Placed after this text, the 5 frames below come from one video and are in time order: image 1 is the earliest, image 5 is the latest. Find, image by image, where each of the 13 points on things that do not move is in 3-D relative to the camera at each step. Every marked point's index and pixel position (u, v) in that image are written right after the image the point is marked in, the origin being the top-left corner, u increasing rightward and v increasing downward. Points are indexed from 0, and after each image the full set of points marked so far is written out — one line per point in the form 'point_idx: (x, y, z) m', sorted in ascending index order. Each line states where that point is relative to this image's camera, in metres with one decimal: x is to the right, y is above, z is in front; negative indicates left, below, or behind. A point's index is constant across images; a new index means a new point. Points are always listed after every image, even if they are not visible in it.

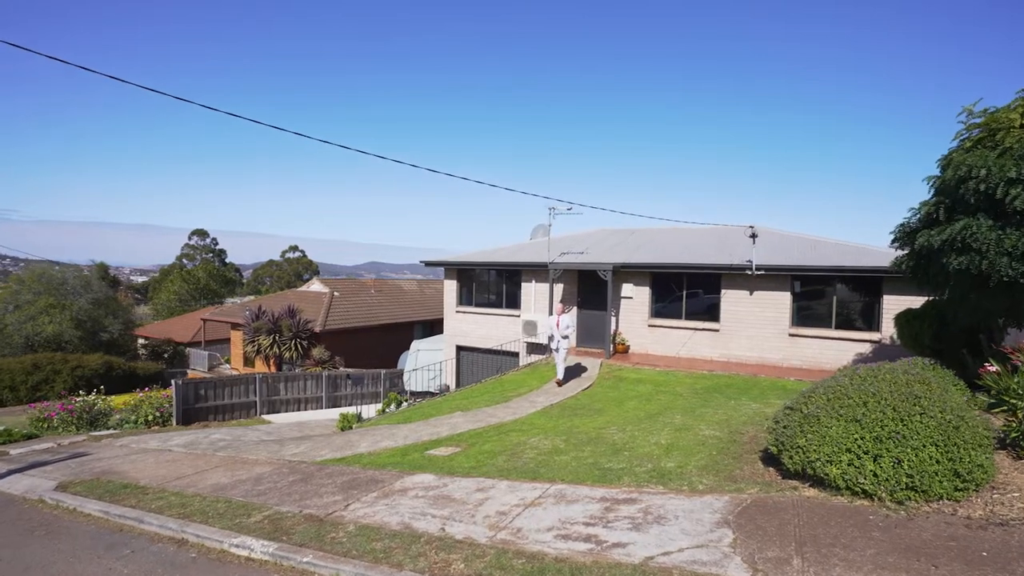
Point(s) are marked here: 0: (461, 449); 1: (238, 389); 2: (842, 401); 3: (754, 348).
0: (-0.7, -2.2, +8.4) m
1: (-6.5, -2.4, +14.6) m
2: (+3.0, -1.0, +5.6) m
3: (+6.6, -1.7, +16.8) m
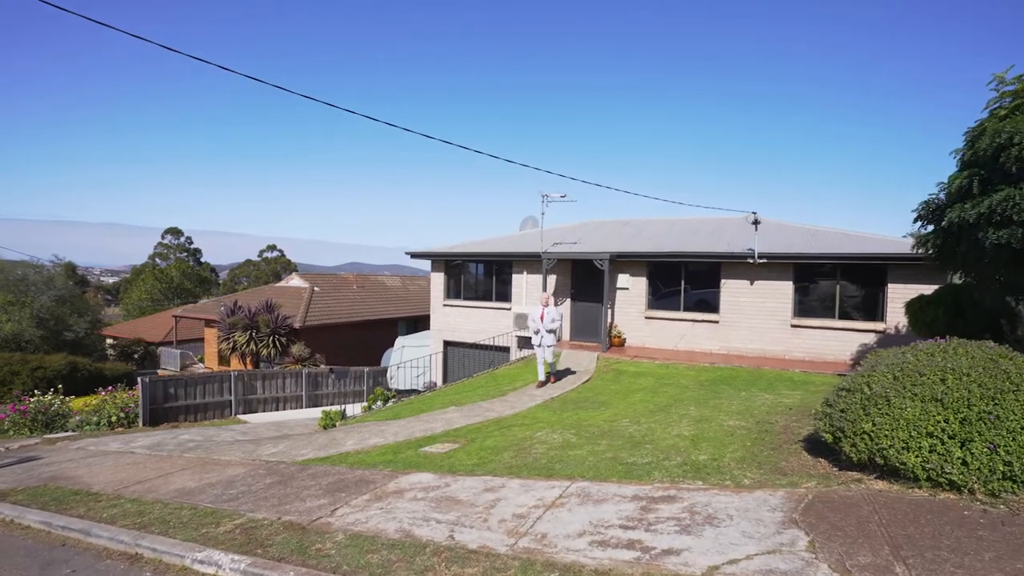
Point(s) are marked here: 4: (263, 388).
0: (-0.7, -1.9, +7.5) m
1: (-6.6, -2.2, +13.5) m
2: (+3.2, -0.7, +4.9) m
3: (+6.4, -1.4, +16.2) m
4: (-6.0, -2.4, +14.7) m
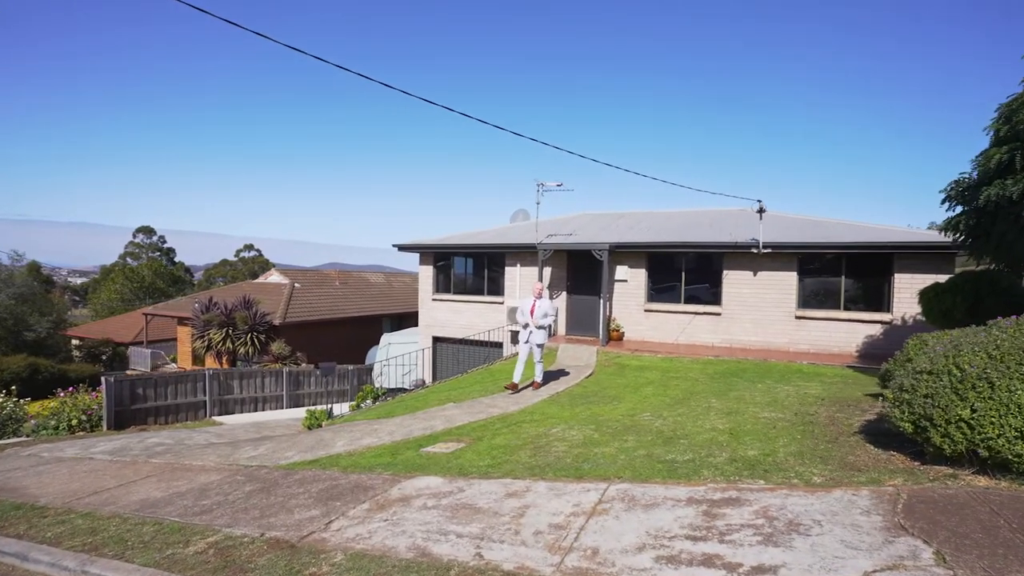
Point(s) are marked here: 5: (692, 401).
0: (-0.5, -1.7, +6.6) m
1: (-6.7, -2.0, +12.5) m
2: (+3.4, -0.5, +4.1) m
3: (+6.3, -1.1, +15.5) m
4: (-6.0, -2.2, +13.7) m
5: (+2.5, -1.6, +8.7) m
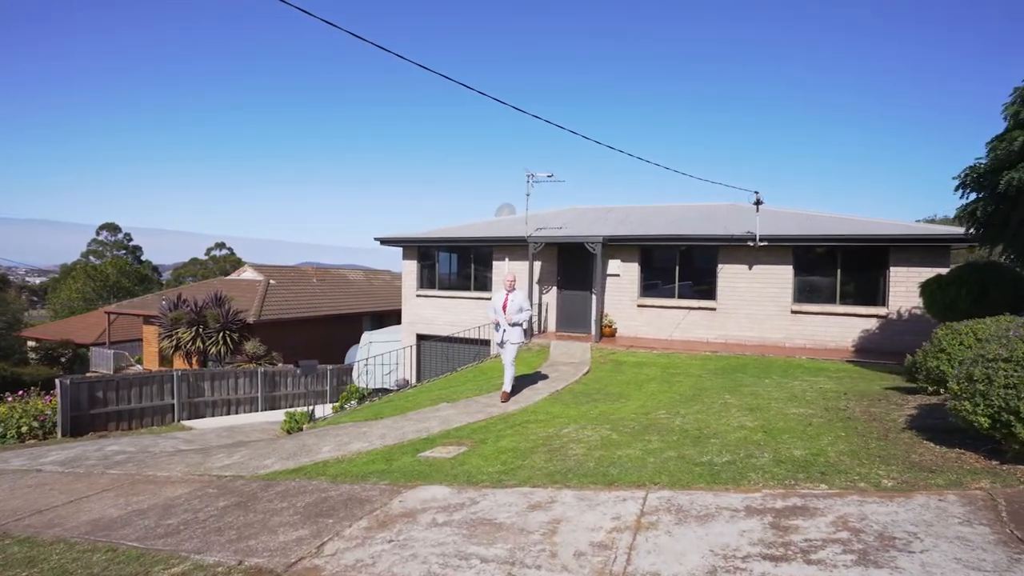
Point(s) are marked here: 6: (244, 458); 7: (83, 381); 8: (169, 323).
0: (-0.4, -1.5, +5.9) m
1: (-6.8, -1.9, +11.5) m
2: (+3.6, -0.3, +3.6) m
3: (+6.0, -1.0, +15.1) m
4: (-6.2, -2.1, +12.8) m
5: (+2.5, -1.4, +8.1) m
6: (-2.7, -1.7, +6.2) m
7: (-7.2, -1.6, +10.3) m
8: (-9.1, -0.9, +16.3) m
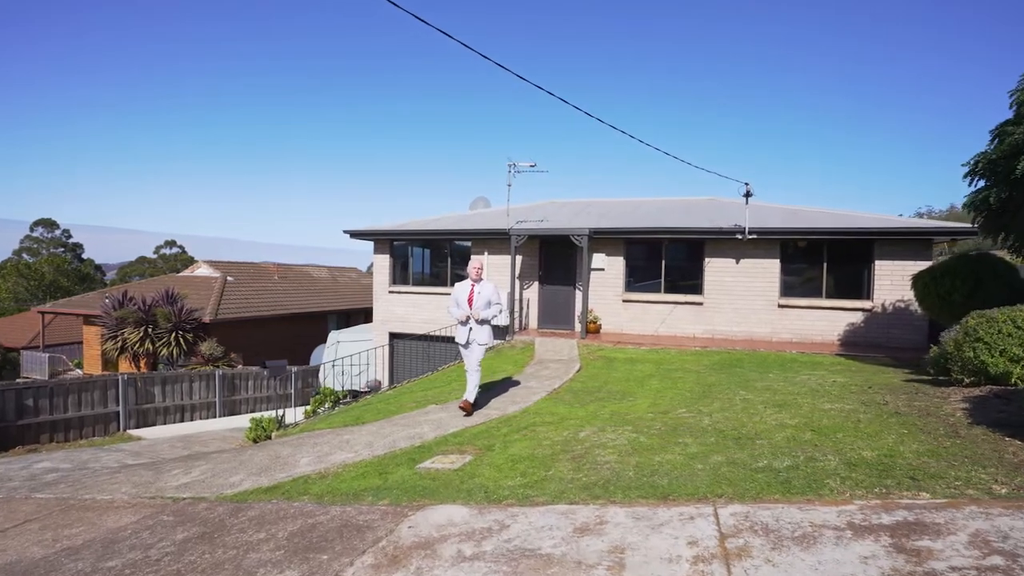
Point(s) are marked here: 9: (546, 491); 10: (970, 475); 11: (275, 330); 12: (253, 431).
0: (-0.3, -1.4, +5.1) m
1: (-7.0, -1.8, +10.3) m
2: (+3.8, -0.1, +3.0) m
3: (+5.5, -0.8, +14.7) m
4: (-6.5, -2.0, +11.6) m
5: (+2.5, -1.3, +7.5) m
6: (-2.6, -1.6, +5.2) m
7: (-7.3, -1.5, +9.1) m
8: (-9.6, -0.9, +14.9) m
9: (+0.2, -1.3, +4.0) m
10: (+2.6, -1.1, +3.6) m
11: (-7.1, -1.3, +18.5) m
12: (-3.0, -1.6, +7.1) m
